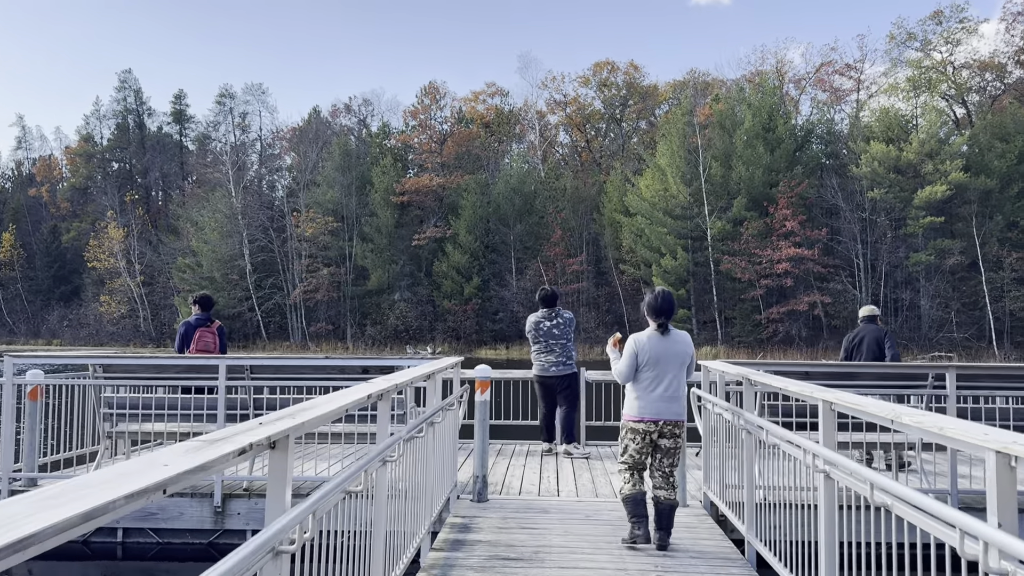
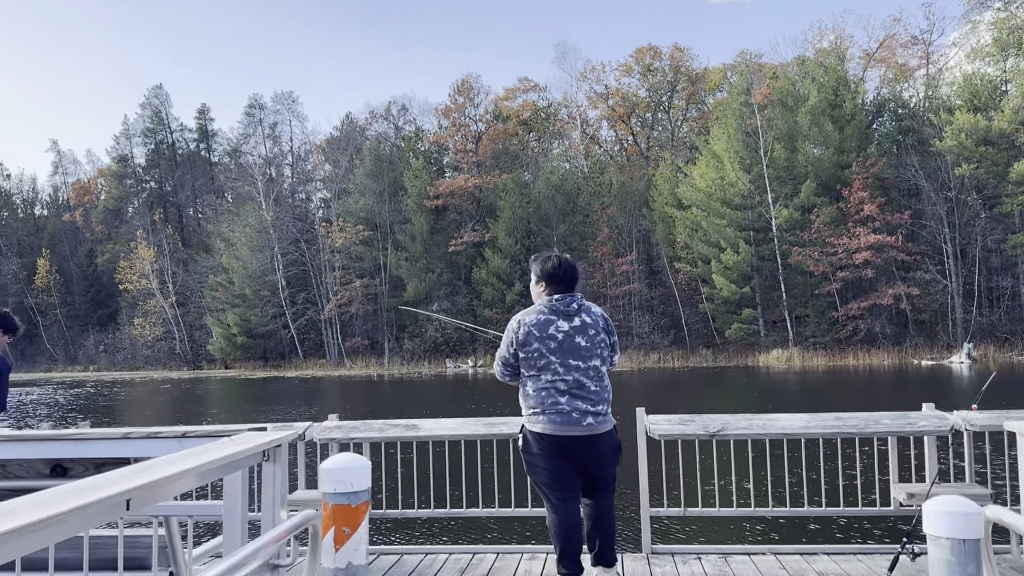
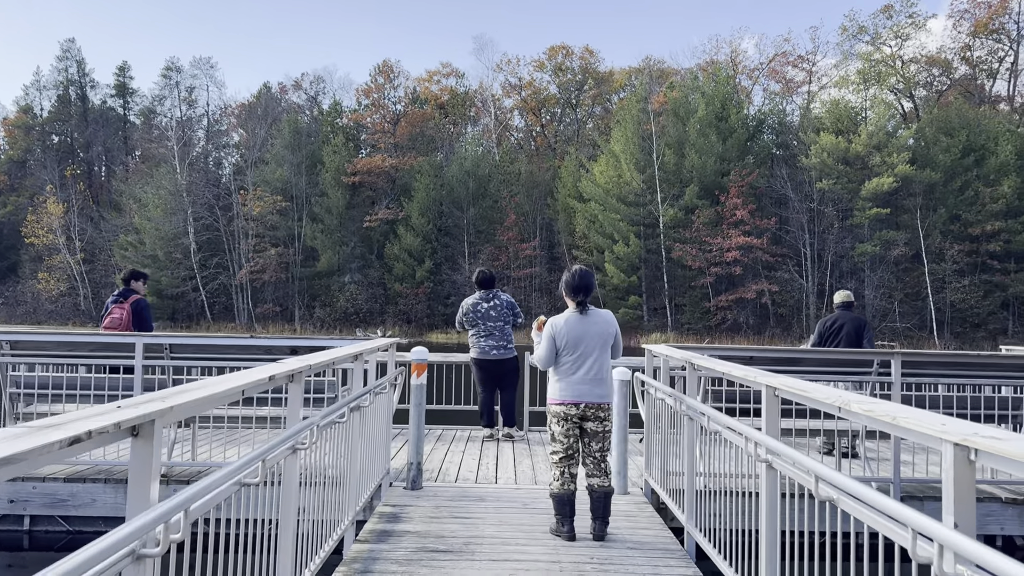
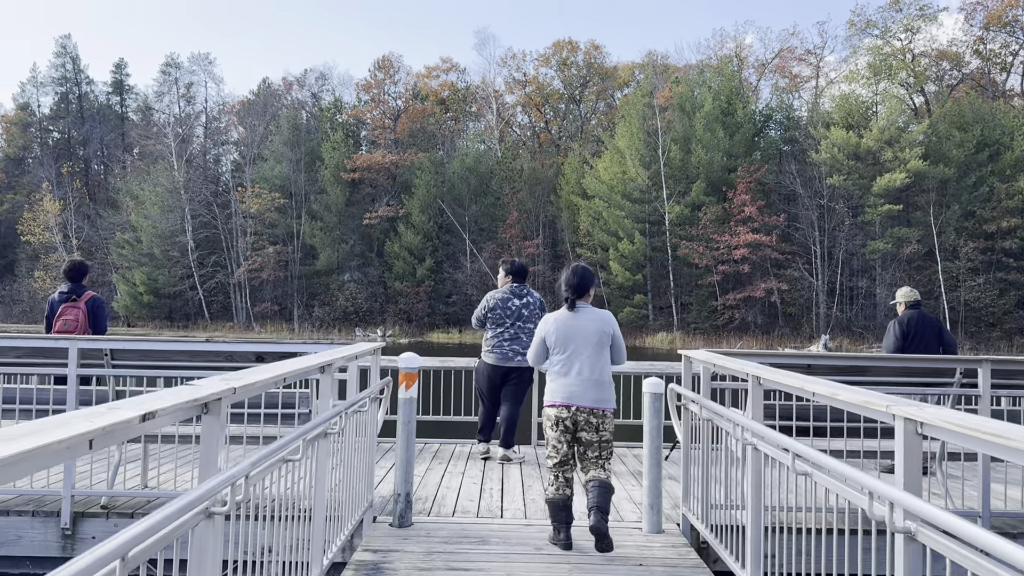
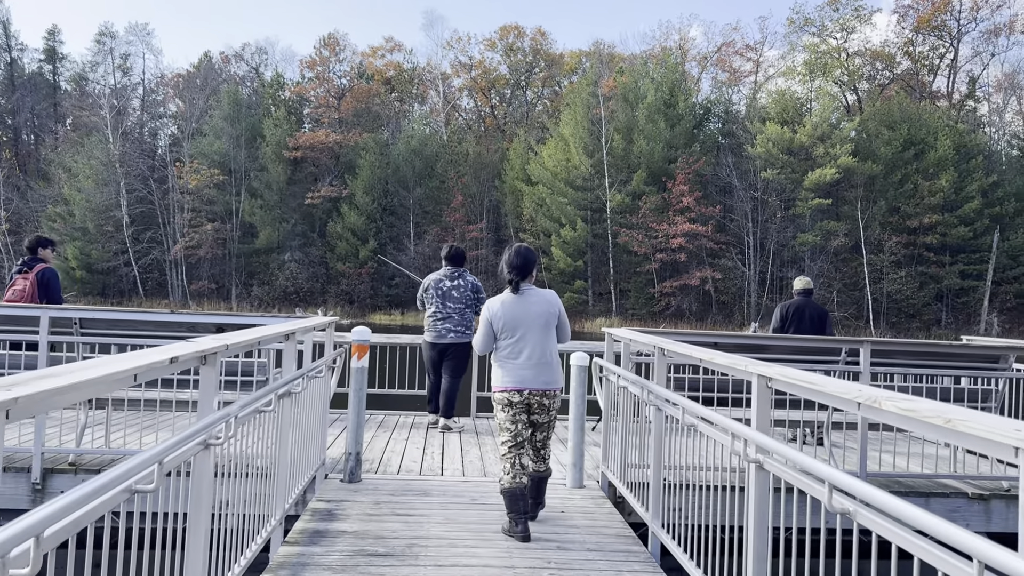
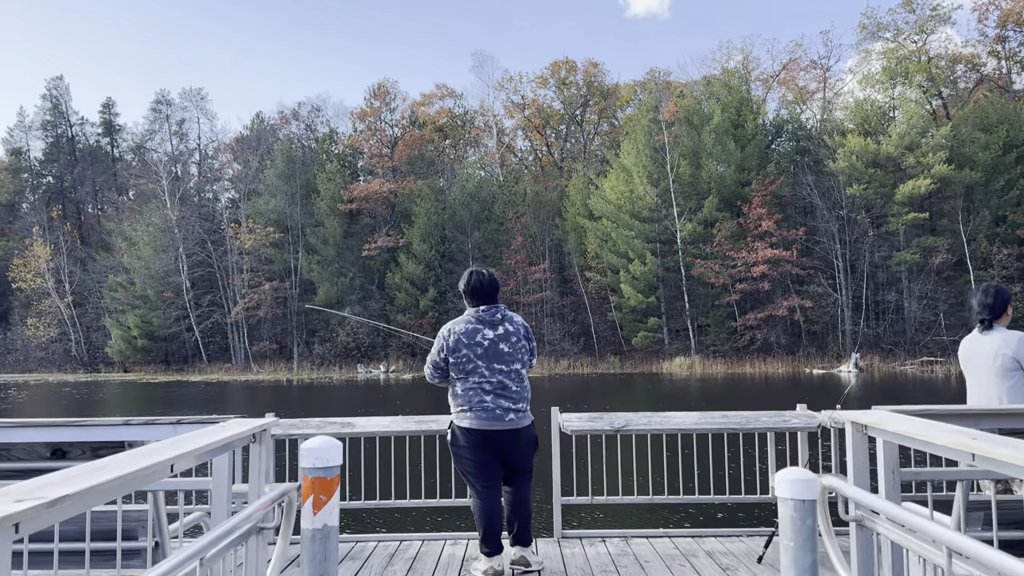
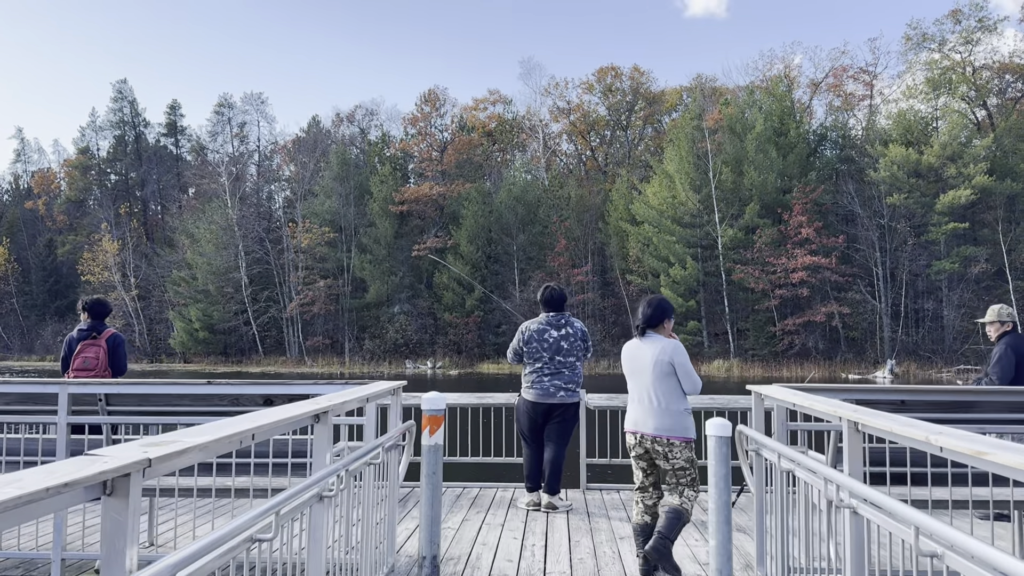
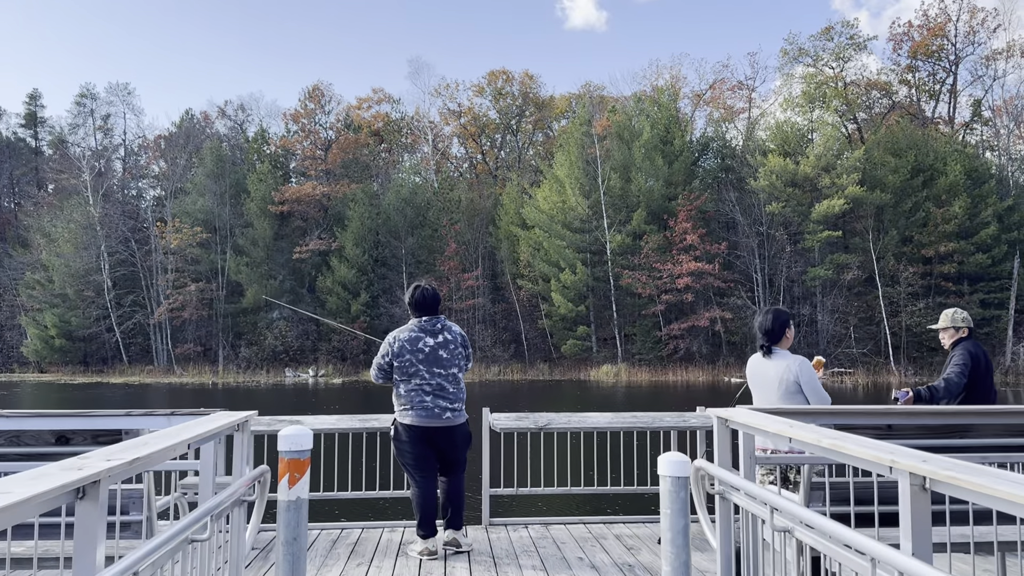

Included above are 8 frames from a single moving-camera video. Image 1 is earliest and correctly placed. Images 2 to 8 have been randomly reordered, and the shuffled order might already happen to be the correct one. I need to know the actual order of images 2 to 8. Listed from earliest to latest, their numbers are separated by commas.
3, 5, 4, 7, 8, 6, 2
